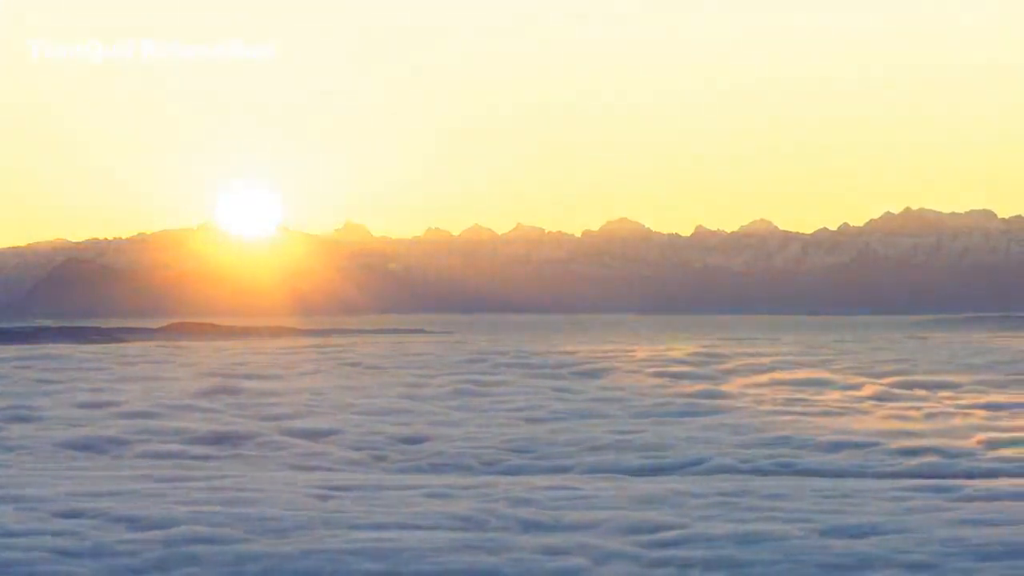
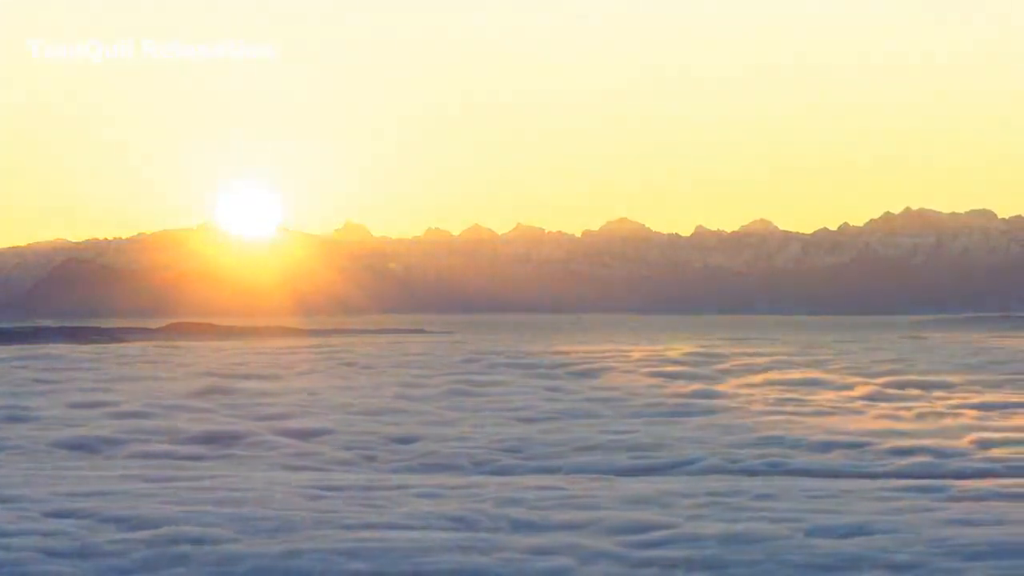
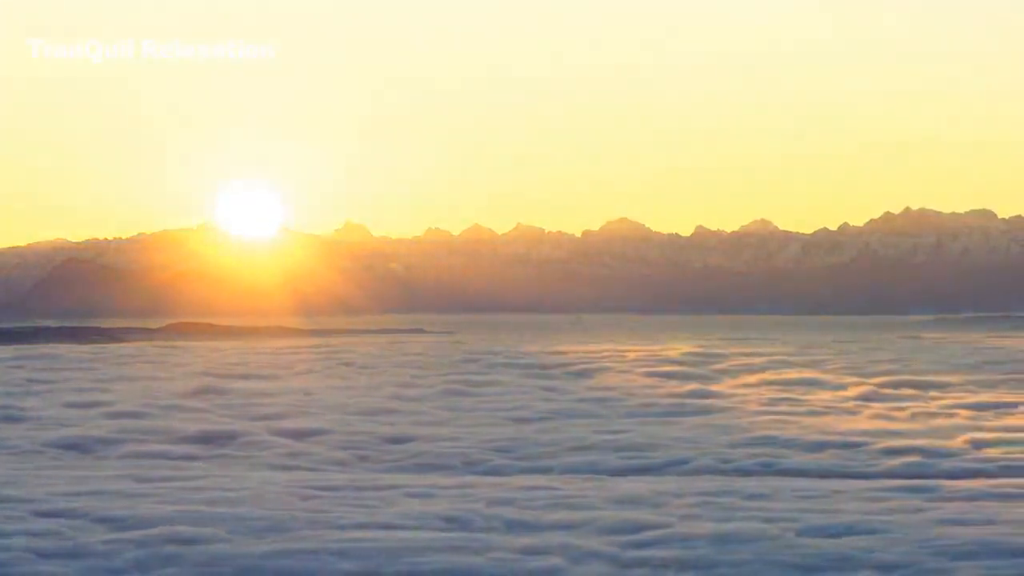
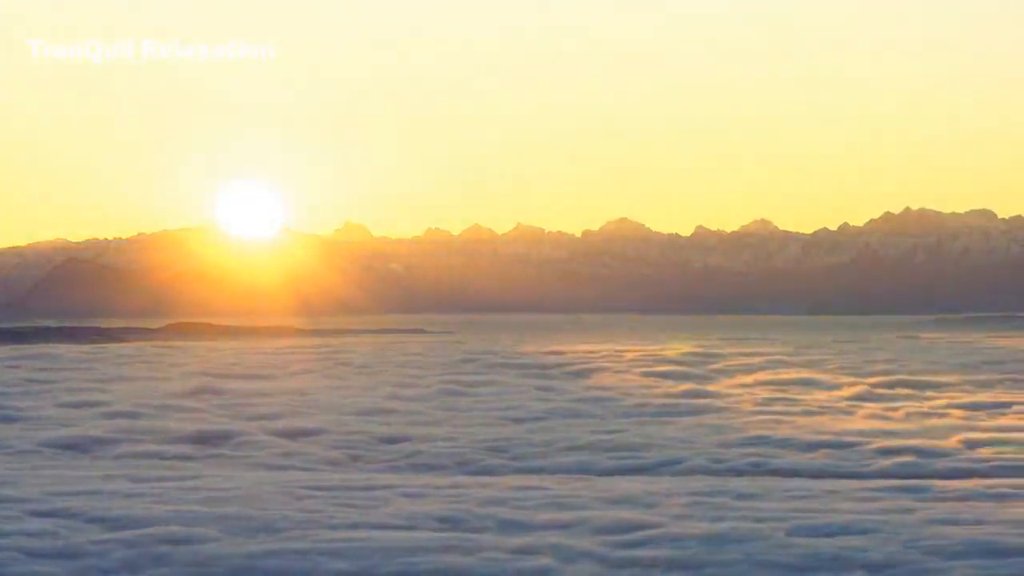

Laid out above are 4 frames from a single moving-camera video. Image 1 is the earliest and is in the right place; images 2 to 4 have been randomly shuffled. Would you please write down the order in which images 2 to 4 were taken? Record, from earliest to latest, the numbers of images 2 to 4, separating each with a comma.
2, 3, 4
